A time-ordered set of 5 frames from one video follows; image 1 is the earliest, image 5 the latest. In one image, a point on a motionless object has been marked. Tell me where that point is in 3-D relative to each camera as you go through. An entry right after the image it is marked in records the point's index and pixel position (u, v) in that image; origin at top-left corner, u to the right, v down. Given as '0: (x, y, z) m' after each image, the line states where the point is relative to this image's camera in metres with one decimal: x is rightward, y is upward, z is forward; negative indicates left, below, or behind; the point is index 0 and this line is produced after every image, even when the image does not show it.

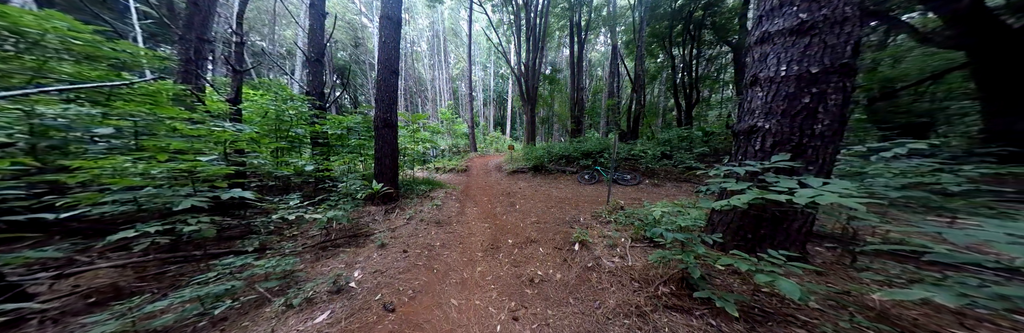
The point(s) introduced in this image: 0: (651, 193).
0: (+4.2, -0.9, +5.8) m
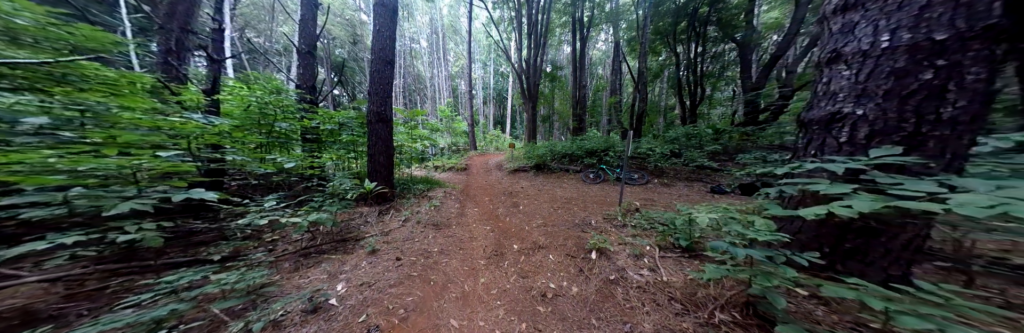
0: (+4.3, -0.8, +5.5) m
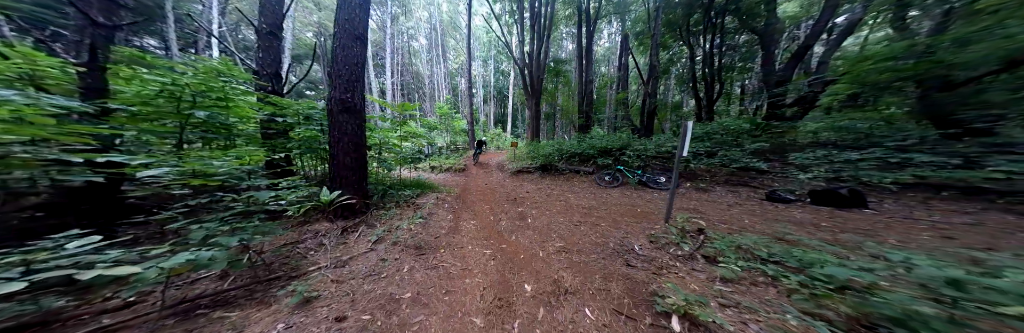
0: (+4.4, -0.8, +4.5) m
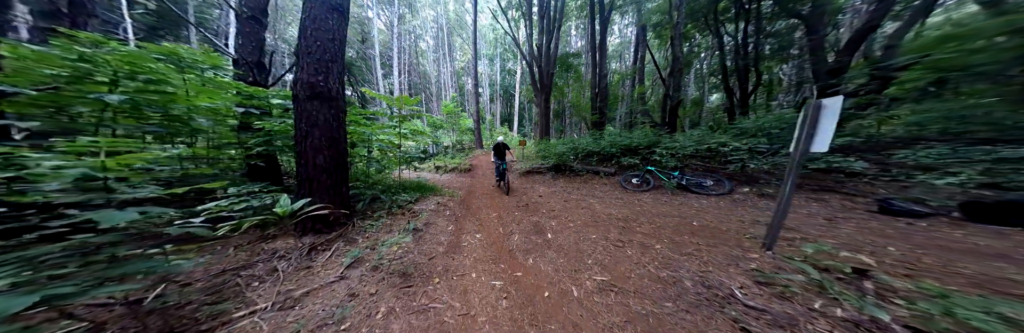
0: (+4.7, -0.8, +3.5) m
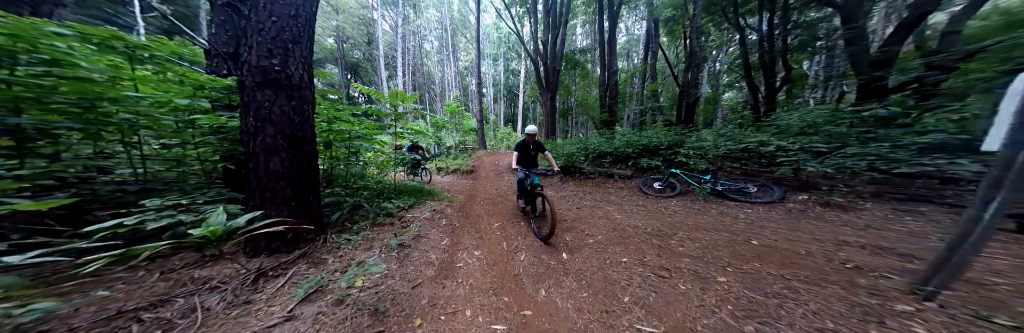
0: (+4.8, -0.9, +2.7) m
